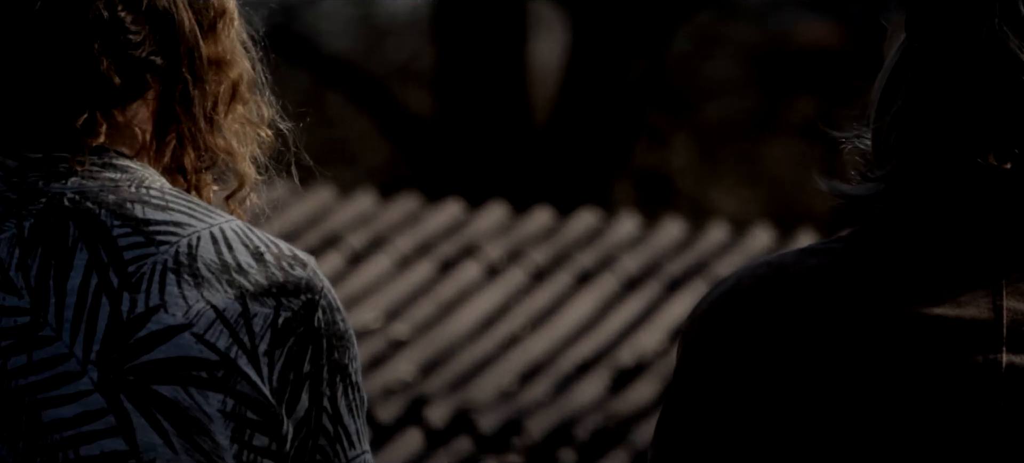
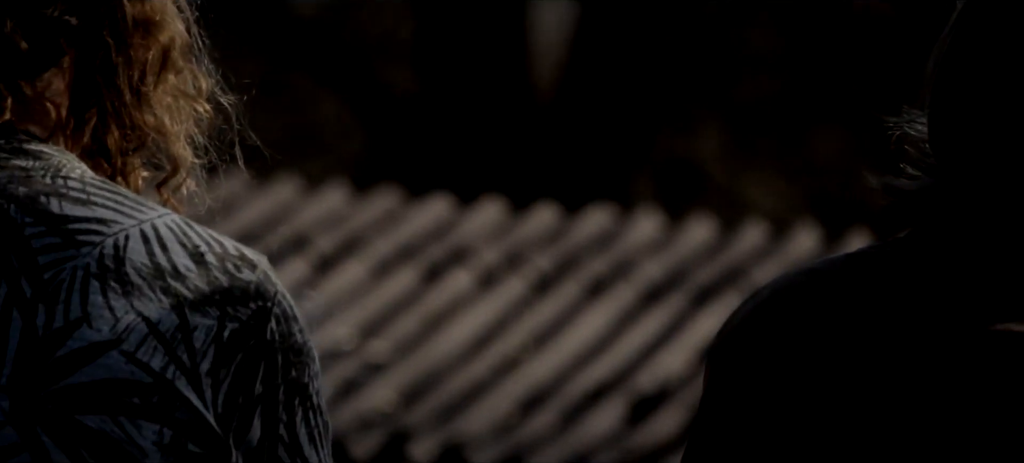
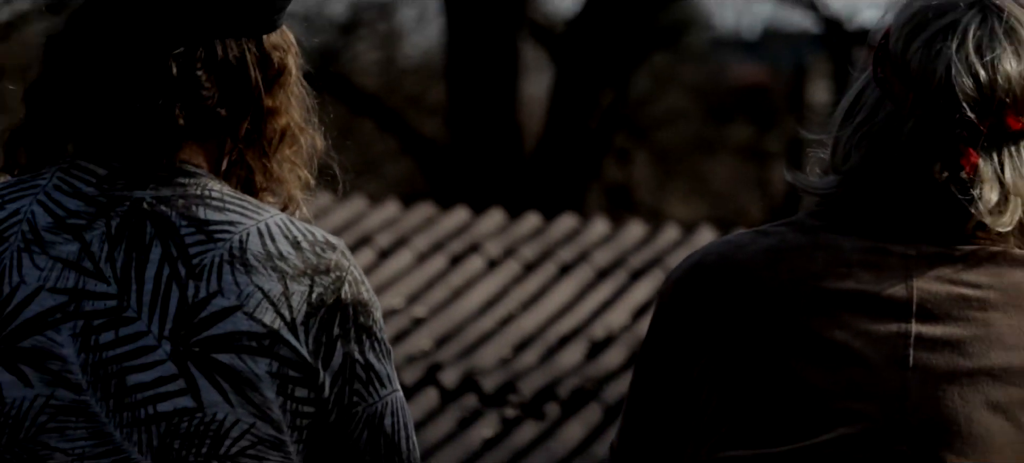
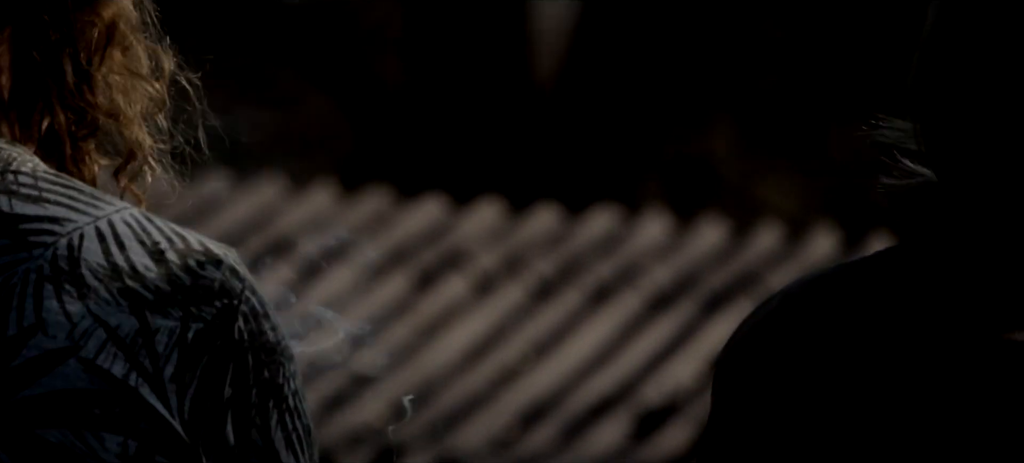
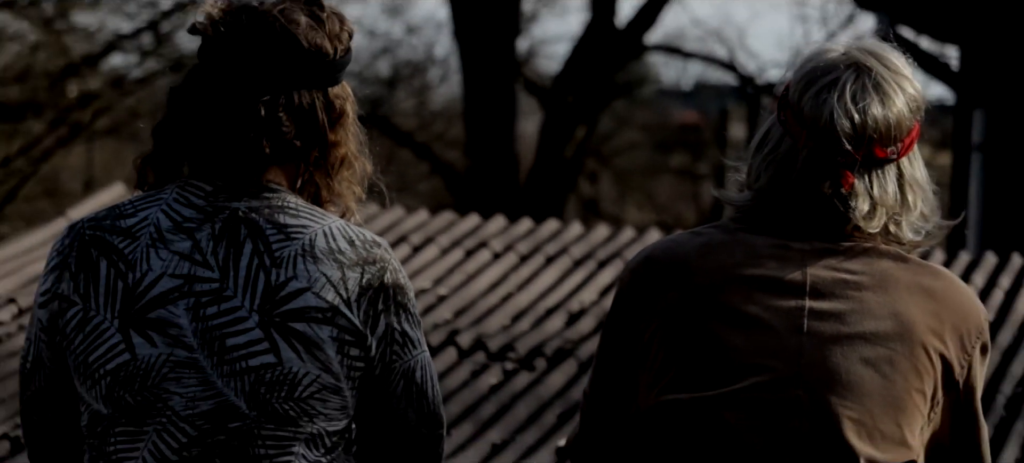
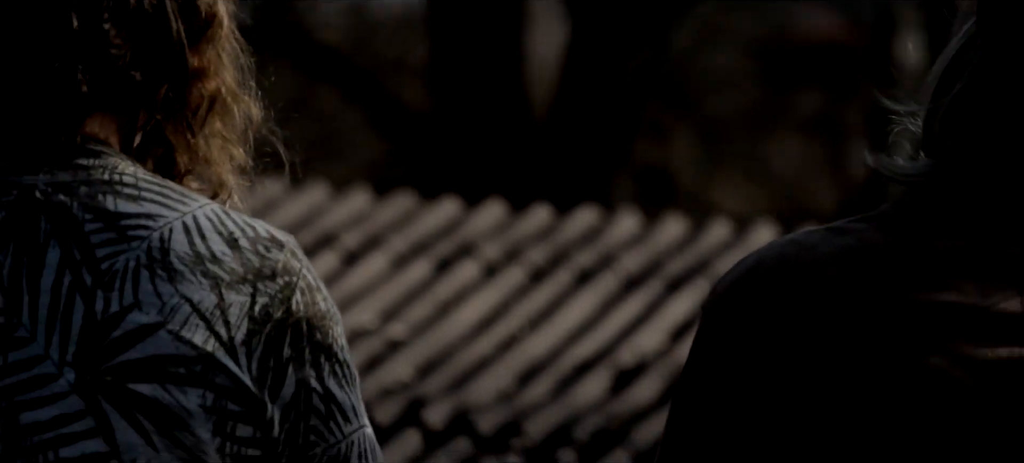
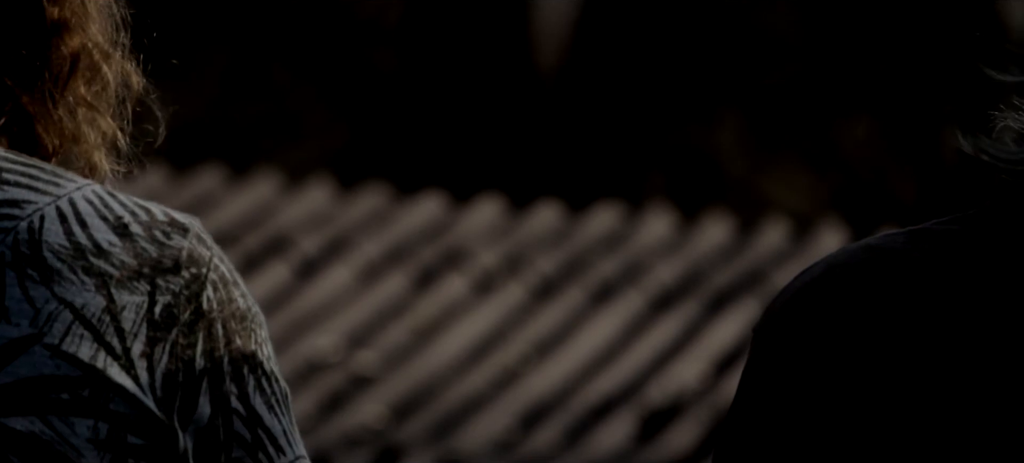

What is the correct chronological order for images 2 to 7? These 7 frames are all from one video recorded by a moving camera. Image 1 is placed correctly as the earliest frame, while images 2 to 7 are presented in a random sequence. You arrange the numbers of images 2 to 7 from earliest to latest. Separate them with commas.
2, 4, 7, 6, 3, 5
